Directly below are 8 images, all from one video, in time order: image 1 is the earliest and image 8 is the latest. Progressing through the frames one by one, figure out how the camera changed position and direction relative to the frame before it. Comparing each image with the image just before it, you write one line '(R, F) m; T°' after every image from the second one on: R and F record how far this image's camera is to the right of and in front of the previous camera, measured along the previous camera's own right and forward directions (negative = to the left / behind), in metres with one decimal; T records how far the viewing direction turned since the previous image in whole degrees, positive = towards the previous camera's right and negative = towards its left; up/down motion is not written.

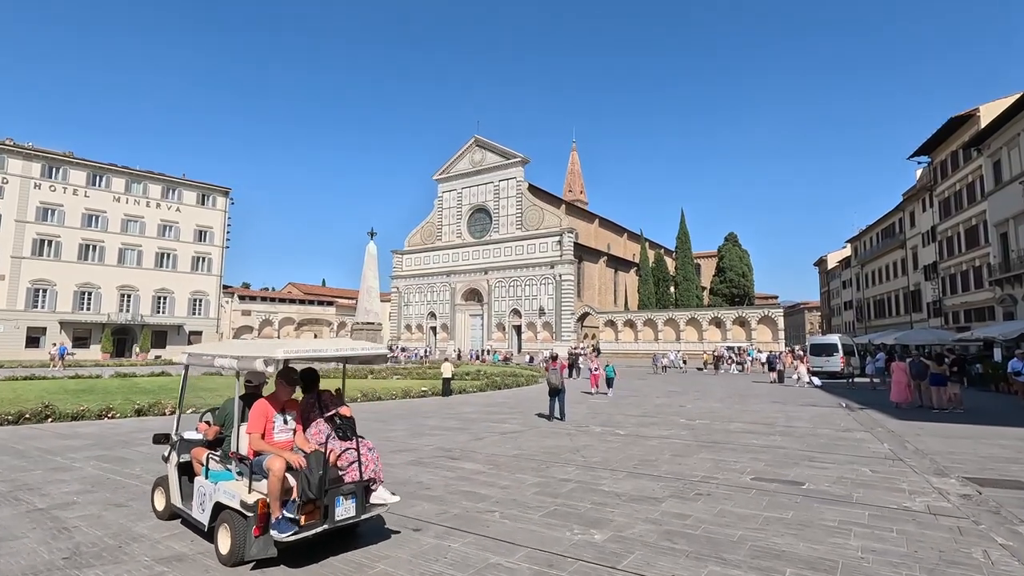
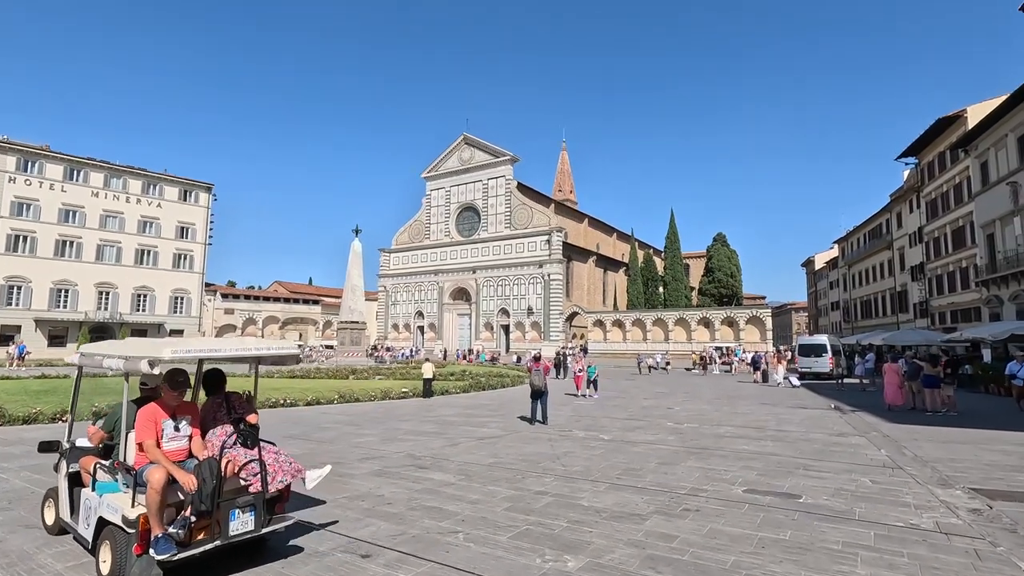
(+0.2, +0.7) m; +1°
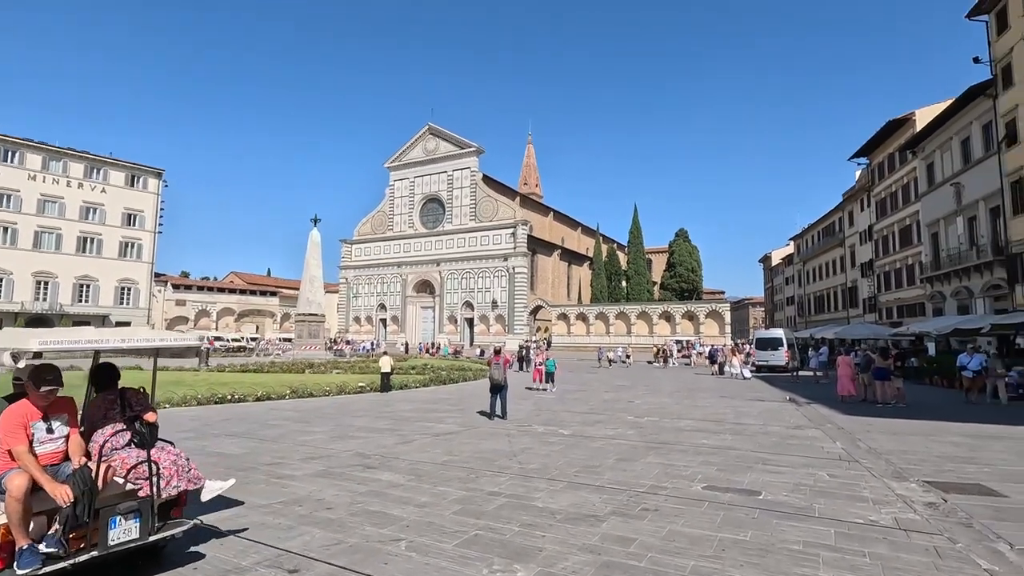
(+0.1, +0.4) m; +4°
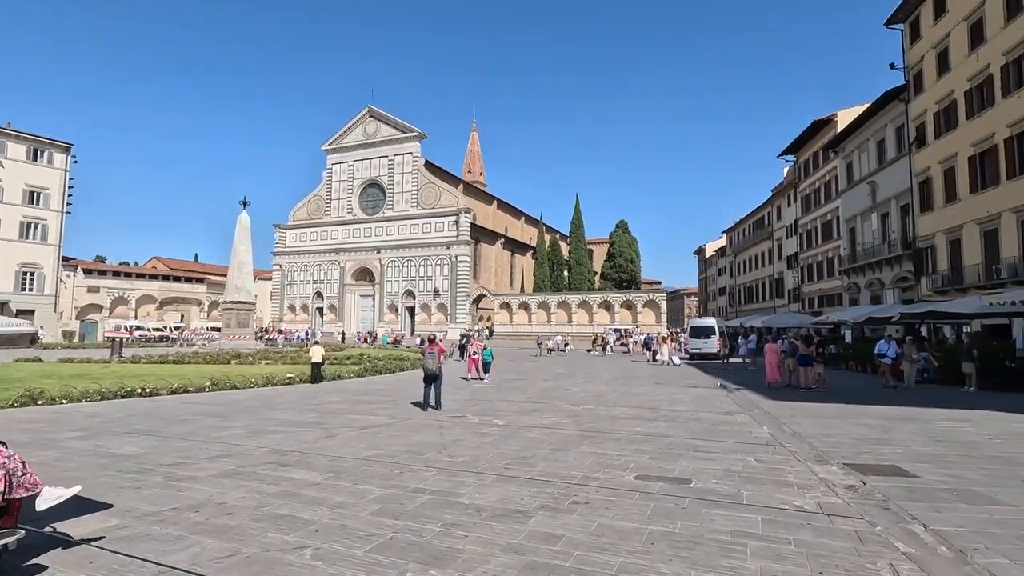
(+0.2, +0.4) m; +6°
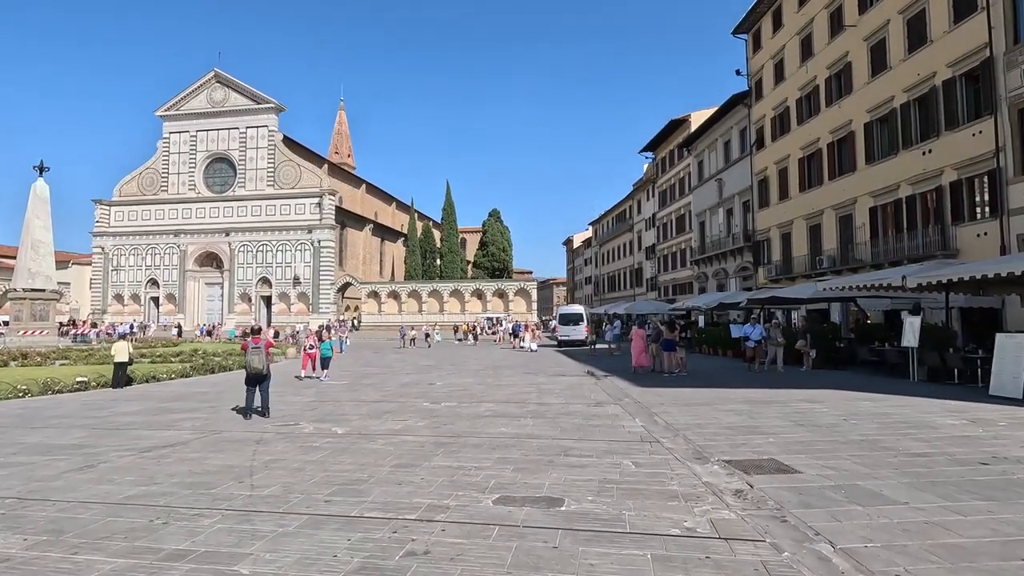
(+0.5, +1.6) m; +13°
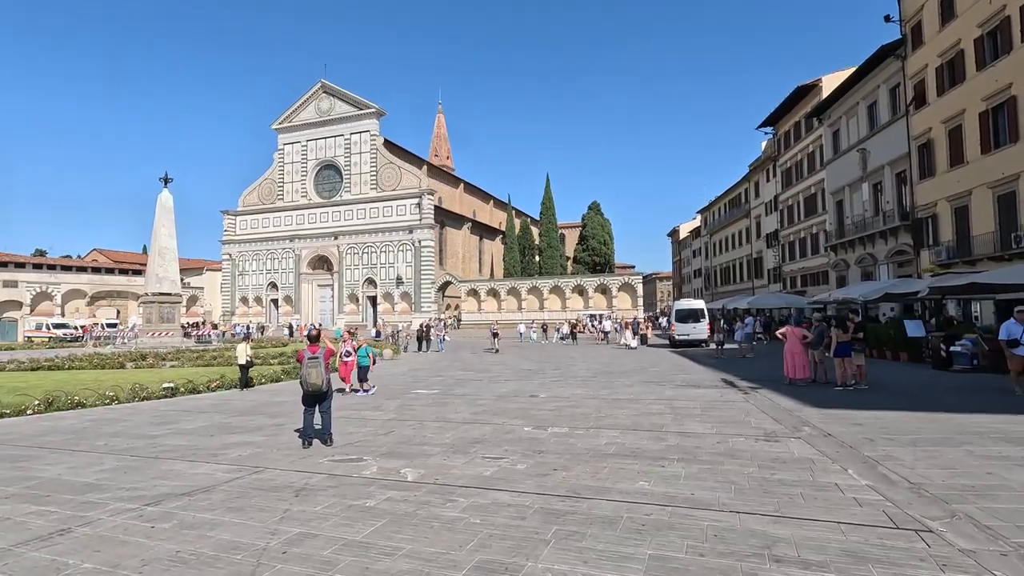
(-0.4, +2.8) m; -11°
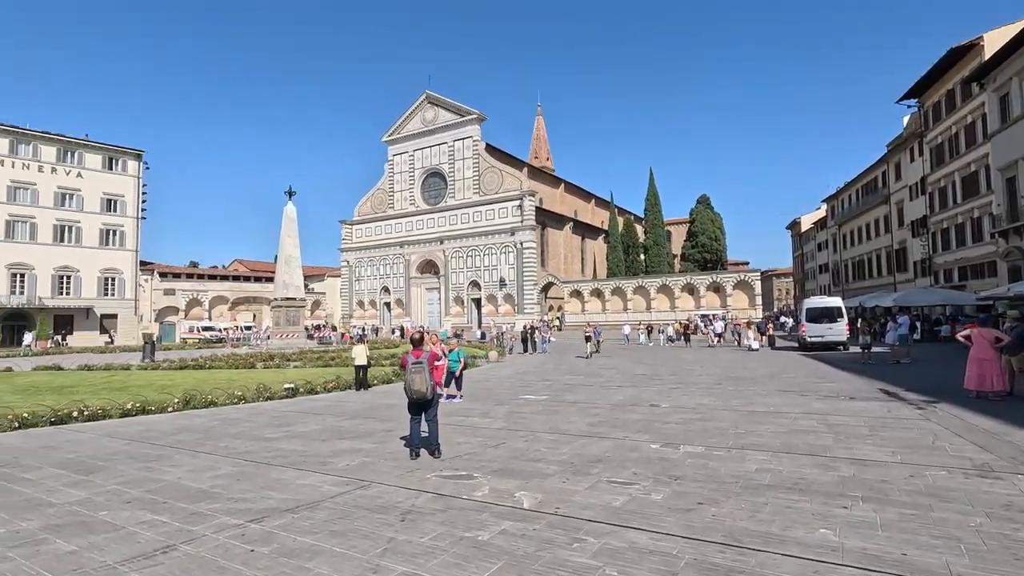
(-0.3, +0.9) m; -11°
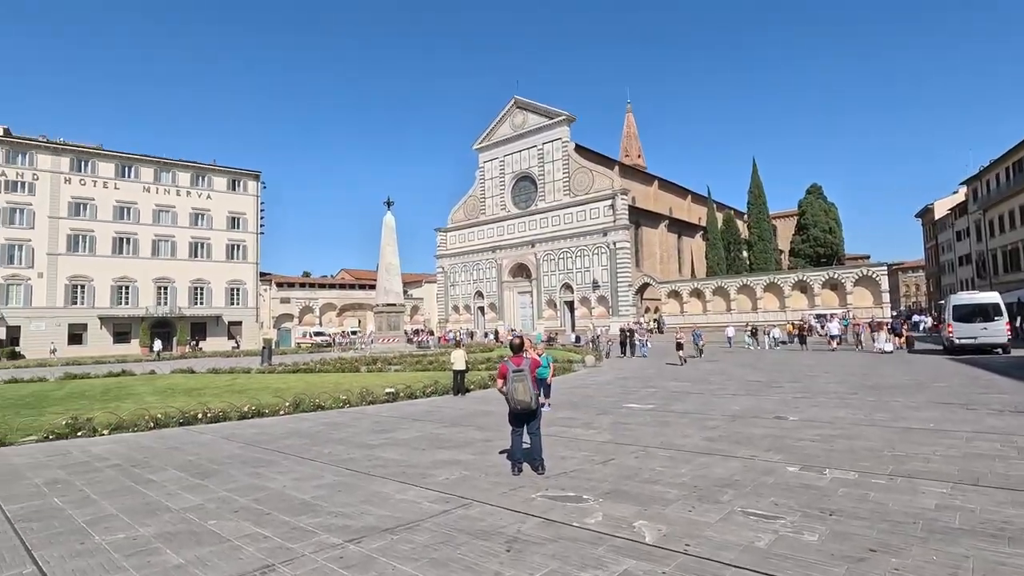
(-0.2, +0.6) m; -10°
